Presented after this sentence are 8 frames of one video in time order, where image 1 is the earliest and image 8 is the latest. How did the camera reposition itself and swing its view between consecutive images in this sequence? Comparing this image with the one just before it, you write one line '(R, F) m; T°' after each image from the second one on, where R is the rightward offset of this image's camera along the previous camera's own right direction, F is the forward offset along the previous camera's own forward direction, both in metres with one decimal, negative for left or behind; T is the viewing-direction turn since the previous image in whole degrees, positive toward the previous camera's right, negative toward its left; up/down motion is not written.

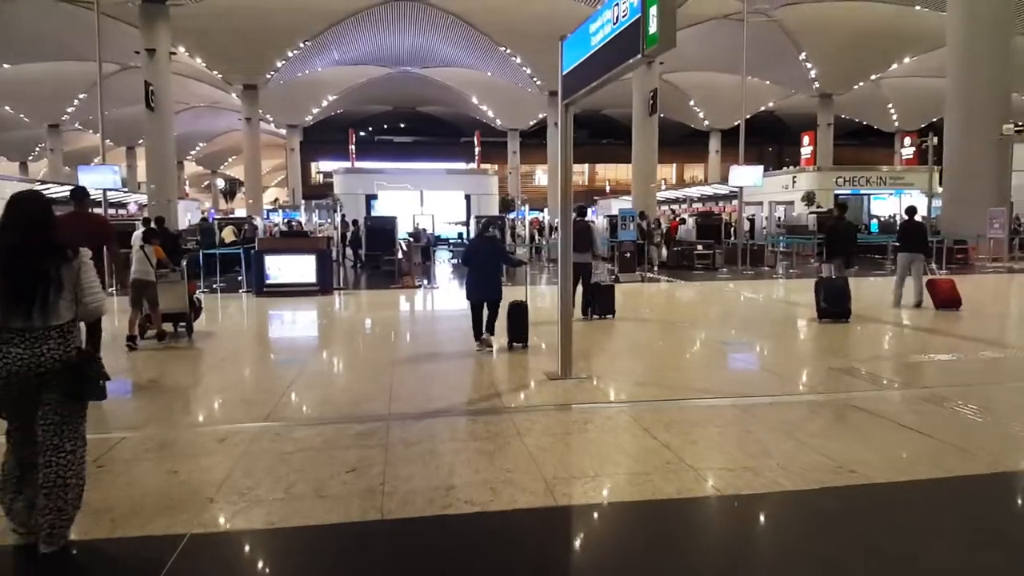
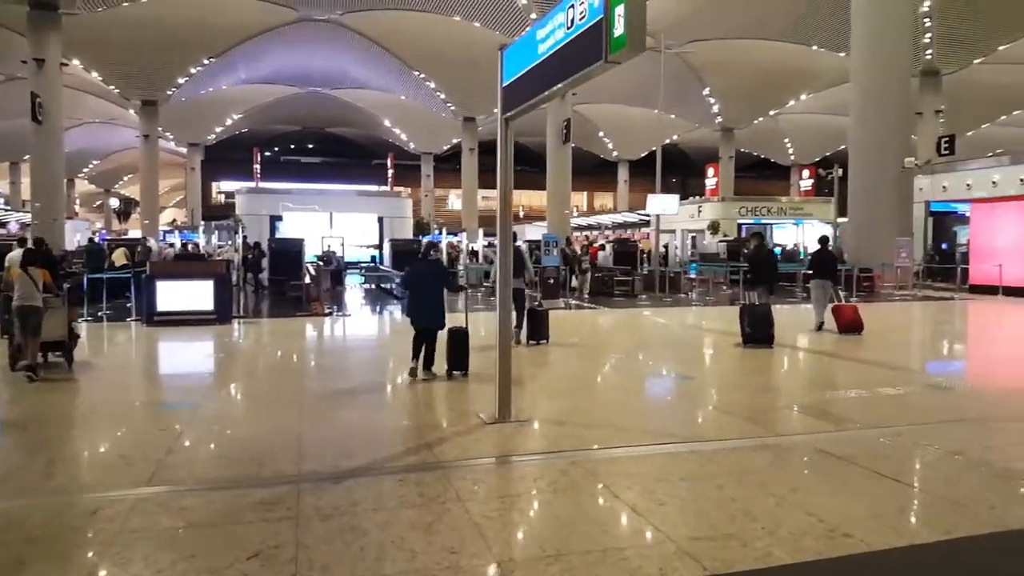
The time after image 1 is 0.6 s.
(-0.1, +0.6) m; +6°
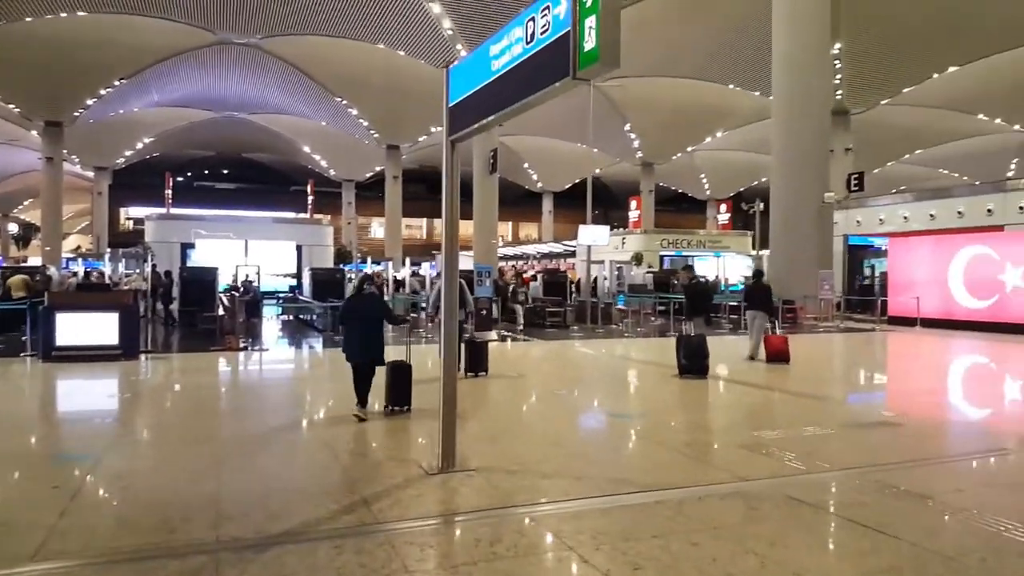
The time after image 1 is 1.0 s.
(-0.1, +0.4) m; +6°
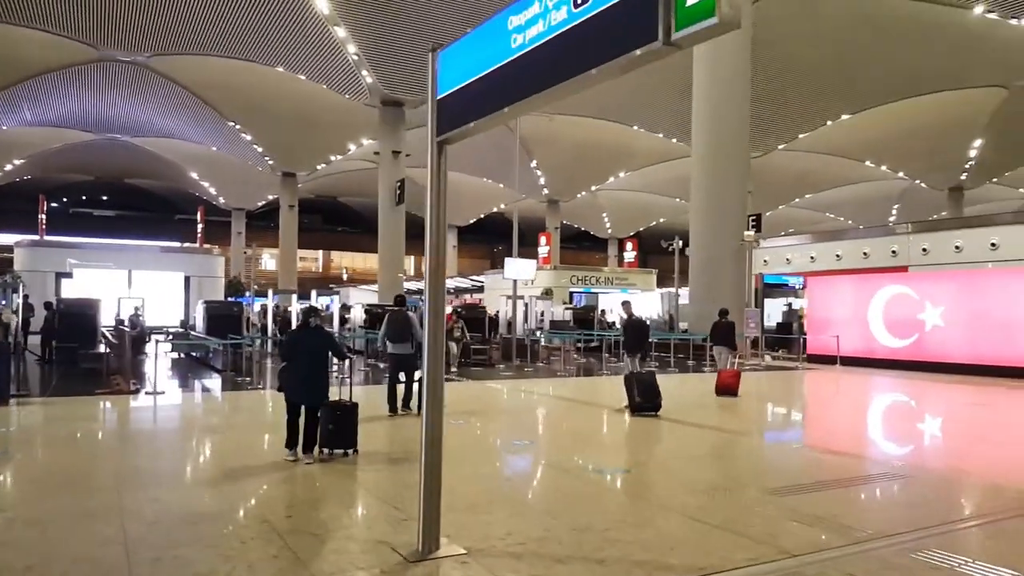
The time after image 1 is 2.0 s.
(-0.5, +0.9) m; +7°
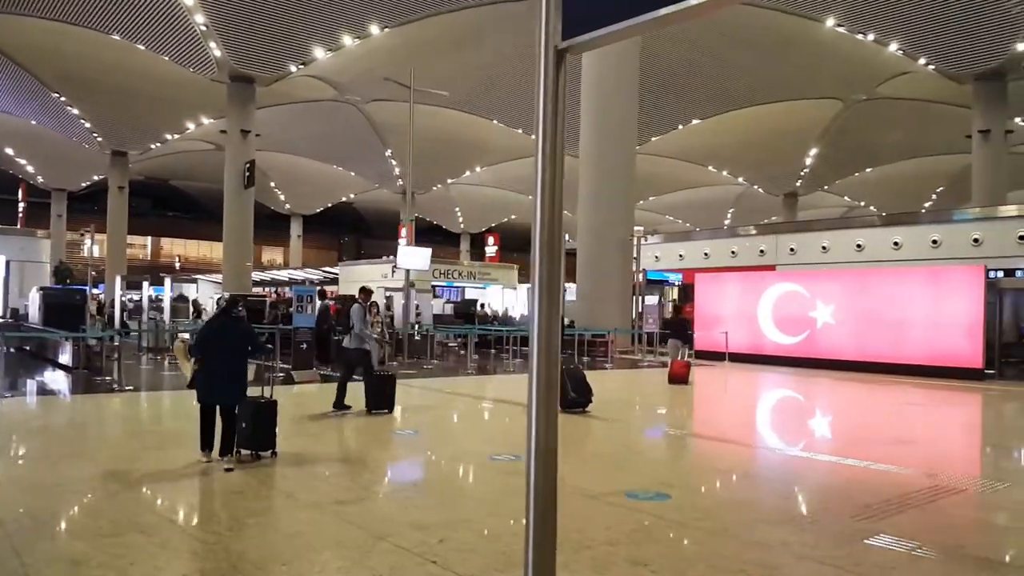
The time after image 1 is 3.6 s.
(-1.0, +1.2) m; +11°
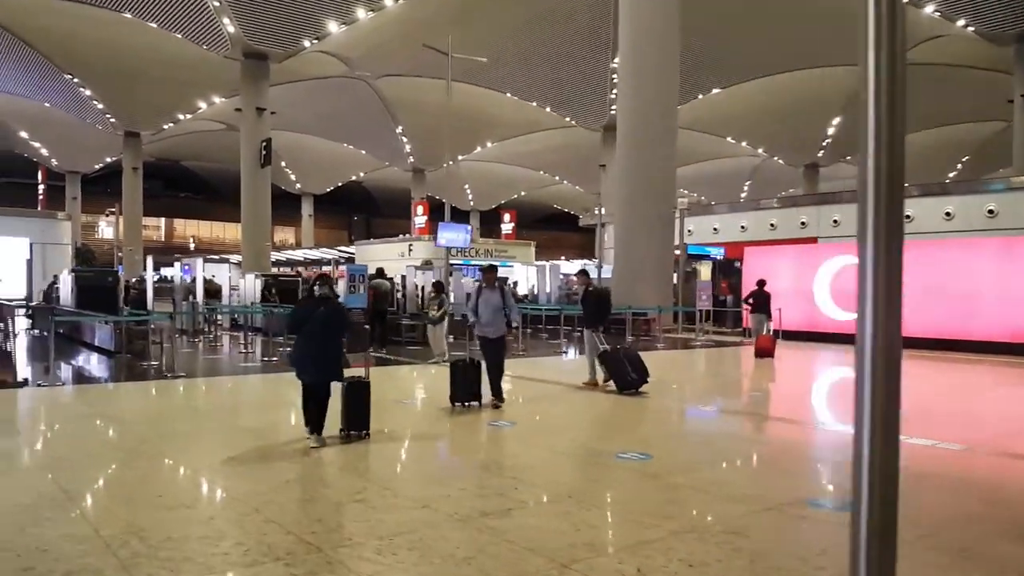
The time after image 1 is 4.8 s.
(-0.8, +0.5) m; 0°
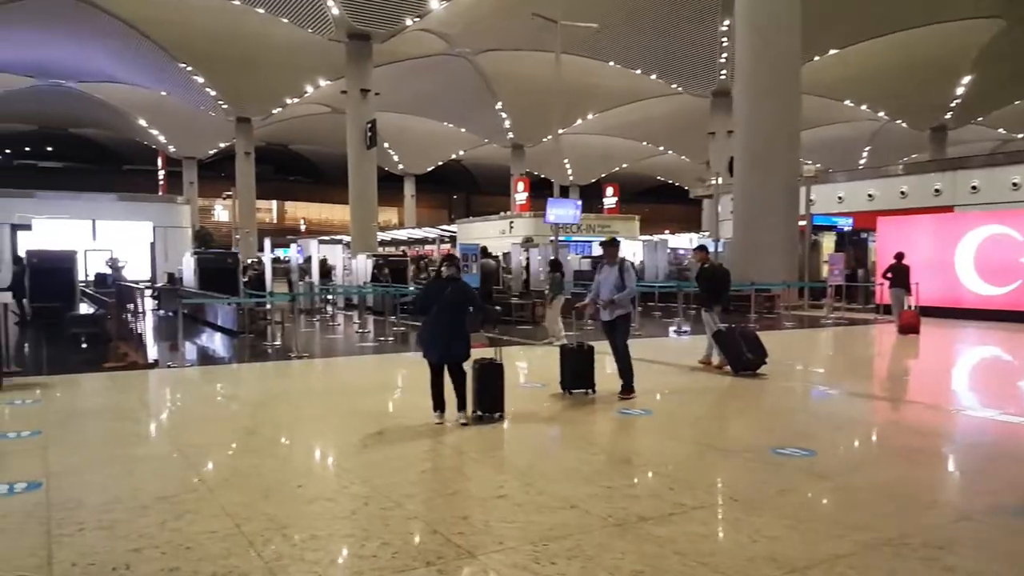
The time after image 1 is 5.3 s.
(-0.3, +0.4) m; -7°
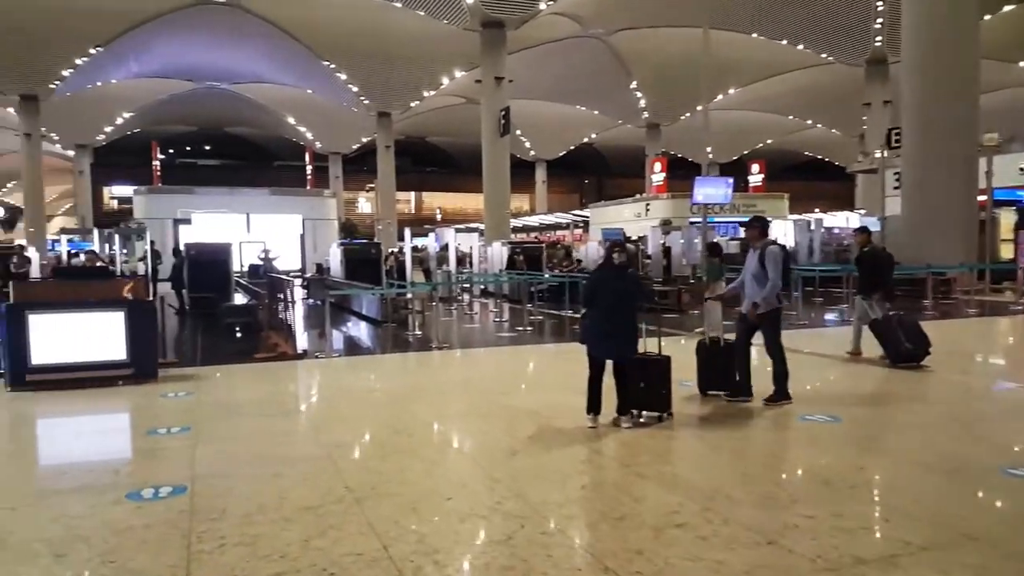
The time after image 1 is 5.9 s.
(-0.2, +0.5) m; -9°
